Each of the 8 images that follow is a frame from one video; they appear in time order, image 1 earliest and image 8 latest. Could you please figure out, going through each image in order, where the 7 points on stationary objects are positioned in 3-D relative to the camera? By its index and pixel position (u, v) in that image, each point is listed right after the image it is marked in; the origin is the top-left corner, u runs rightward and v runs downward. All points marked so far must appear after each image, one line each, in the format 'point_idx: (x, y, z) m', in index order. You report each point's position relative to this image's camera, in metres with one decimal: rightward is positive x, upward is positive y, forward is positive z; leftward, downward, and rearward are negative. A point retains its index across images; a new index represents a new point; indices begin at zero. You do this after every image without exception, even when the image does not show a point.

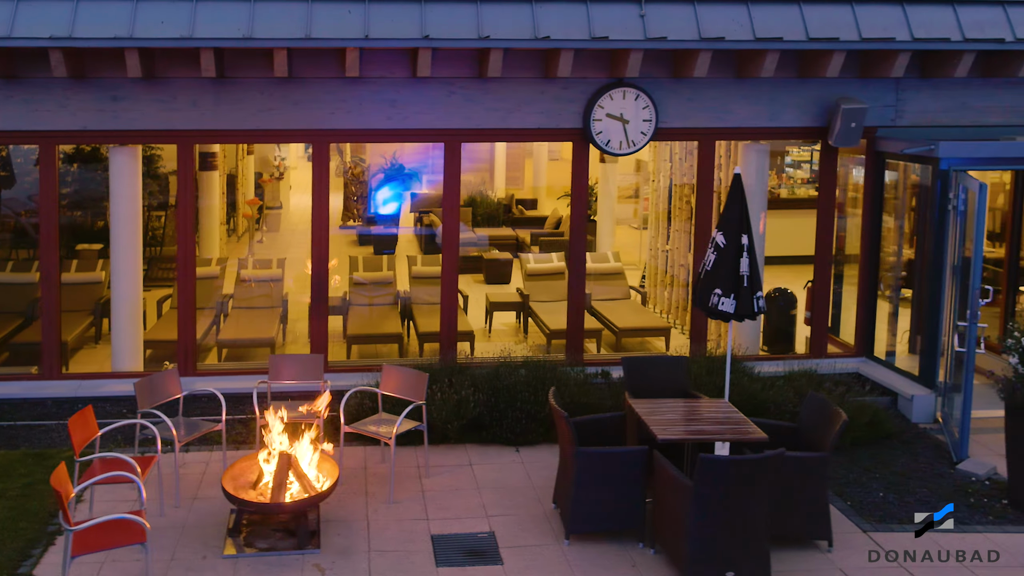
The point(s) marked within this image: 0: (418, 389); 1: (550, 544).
0: (-0.7, -0.8, +8.7) m
1: (+0.3, -1.7, +7.7) m
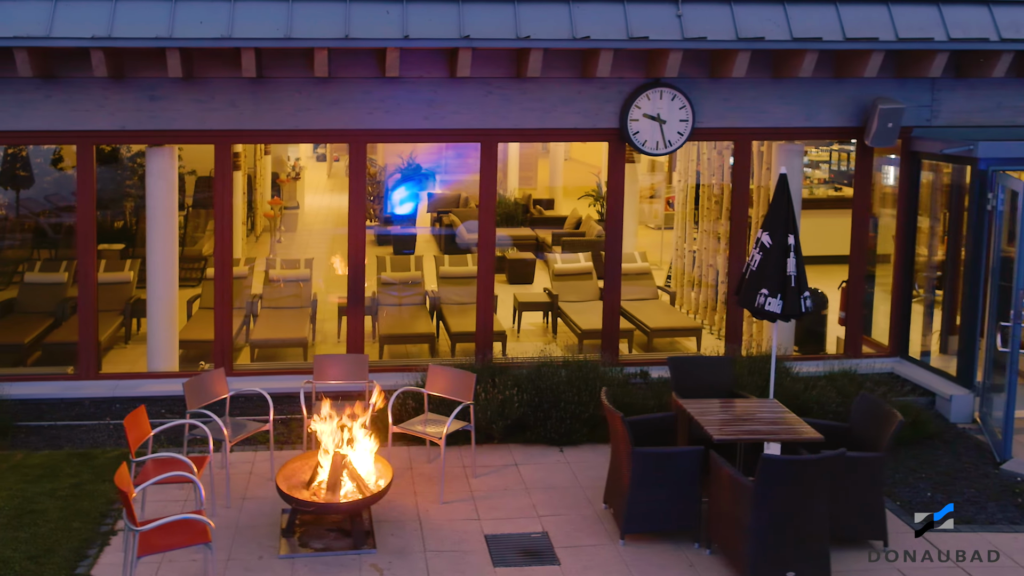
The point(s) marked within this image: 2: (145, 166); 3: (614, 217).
0: (-0.4, -0.8, +8.7) m
1: (+0.7, -1.7, +7.7) m
2: (-3.7, +1.2, +11.2) m
3: (+1.1, +0.7, +12.0) m
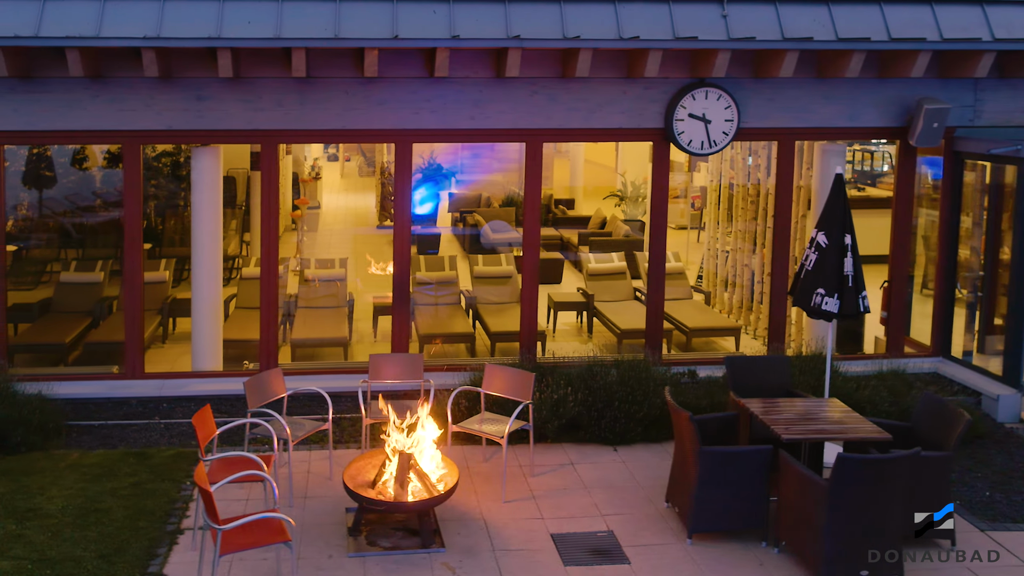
0: (+0.1, -0.8, +8.7) m
1: (+1.1, -1.7, +7.7) m
2: (-3.2, +1.2, +11.3) m
3: (+1.6, +0.7, +12.0) m
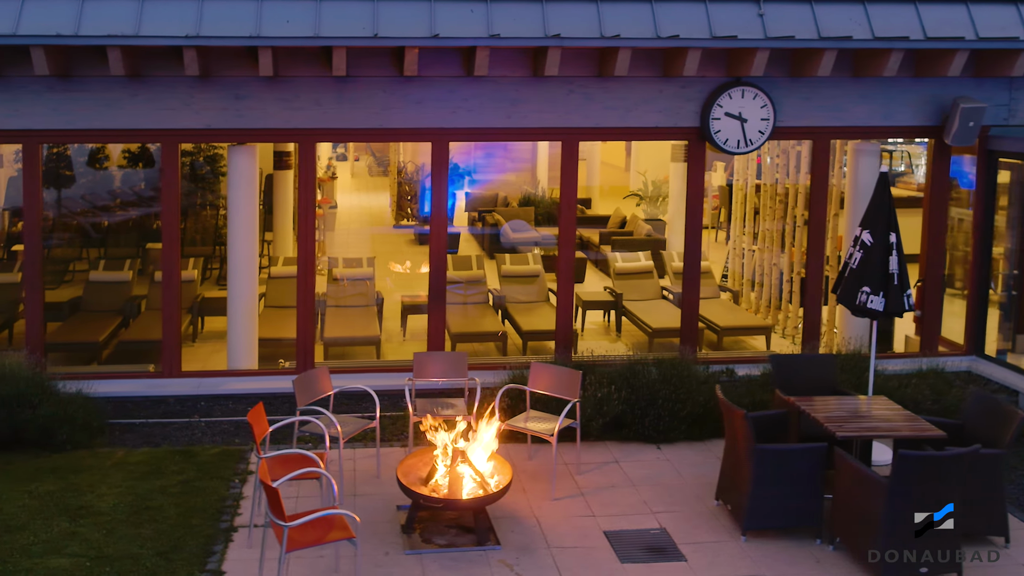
0: (+0.5, -0.8, +8.7) m
1: (+1.5, -1.7, +7.7) m
2: (-2.8, +1.2, +11.3) m
3: (+1.9, +0.7, +12.0) m
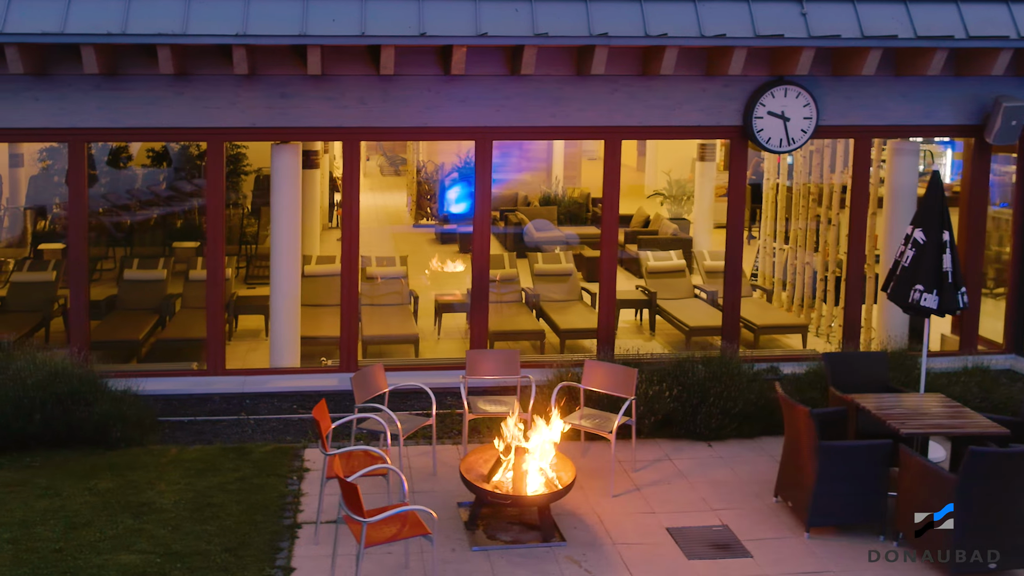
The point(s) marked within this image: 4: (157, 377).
0: (+0.9, -0.7, +8.7) m
1: (+1.9, -1.7, +7.8) m
2: (-2.4, +1.3, +11.3) m
3: (+2.4, +0.7, +12.0) m
4: (-3.6, -0.9, +11.4) m
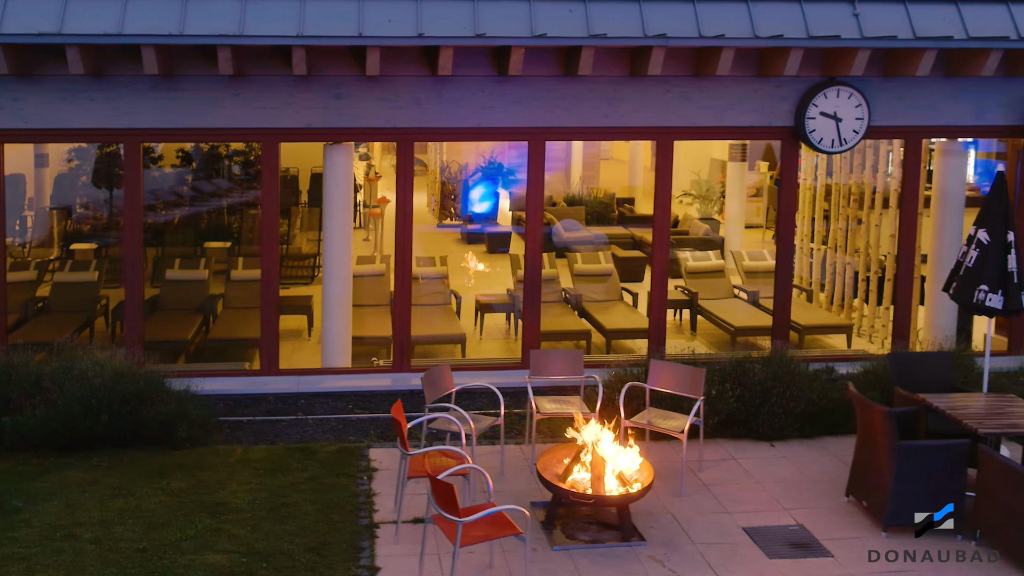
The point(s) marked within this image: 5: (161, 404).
0: (+1.4, -0.7, +8.8) m
1: (+2.4, -1.7, +7.8) m
2: (-1.9, +1.3, +11.3) m
3: (+2.9, +0.7, +12.0) m
4: (-3.0, -0.9, +11.4) m
5: (-3.0, -1.0, +9.6) m
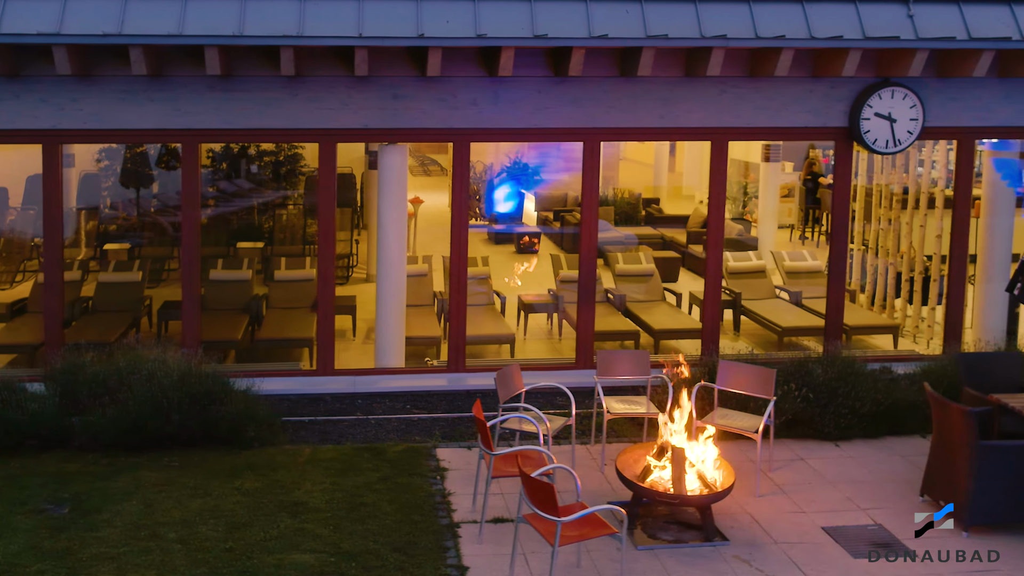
0: (+2.0, -0.7, +8.8) m
1: (+3.0, -1.7, +7.8) m
2: (-1.3, +1.3, +11.3) m
3: (+3.5, +0.7, +12.1) m
4: (-2.5, -0.9, +11.4) m
5: (-2.4, -1.0, +9.6) m
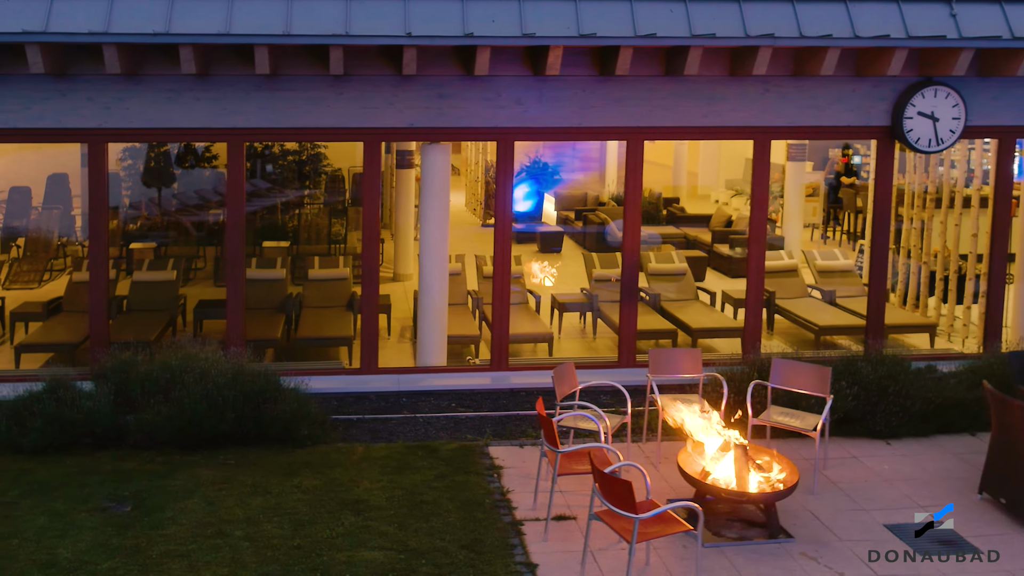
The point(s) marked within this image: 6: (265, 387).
0: (+2.4, -0.7, +8.8) m
1: (+3.4, -1.7, +7.8) m
2: (-0.9, +1.3, +11.4) m
3: (+3.9, +0.8, +12.1) m
4: (-2.0, -0.9, +11.5) m
5: (-2.0, -1.0, +9.6) m
6: (-2.1, -0.8, +9.6) m
